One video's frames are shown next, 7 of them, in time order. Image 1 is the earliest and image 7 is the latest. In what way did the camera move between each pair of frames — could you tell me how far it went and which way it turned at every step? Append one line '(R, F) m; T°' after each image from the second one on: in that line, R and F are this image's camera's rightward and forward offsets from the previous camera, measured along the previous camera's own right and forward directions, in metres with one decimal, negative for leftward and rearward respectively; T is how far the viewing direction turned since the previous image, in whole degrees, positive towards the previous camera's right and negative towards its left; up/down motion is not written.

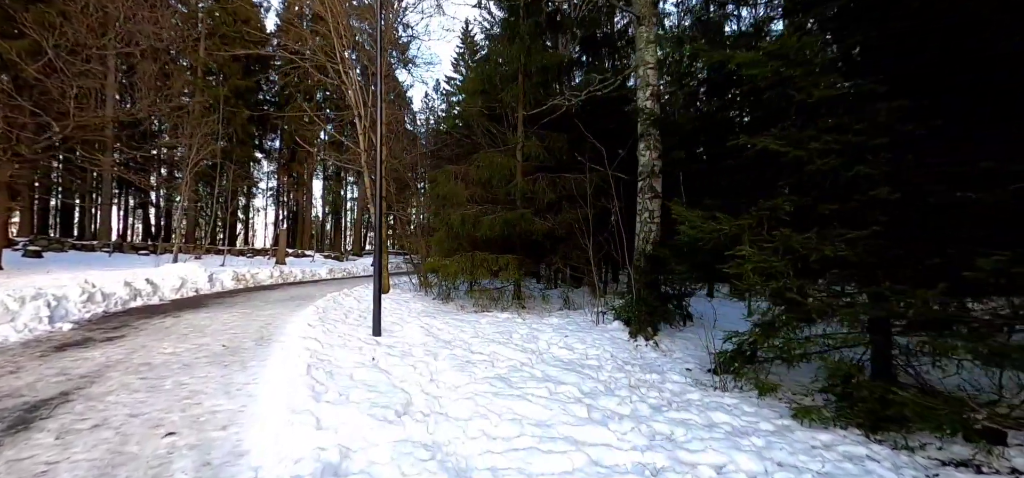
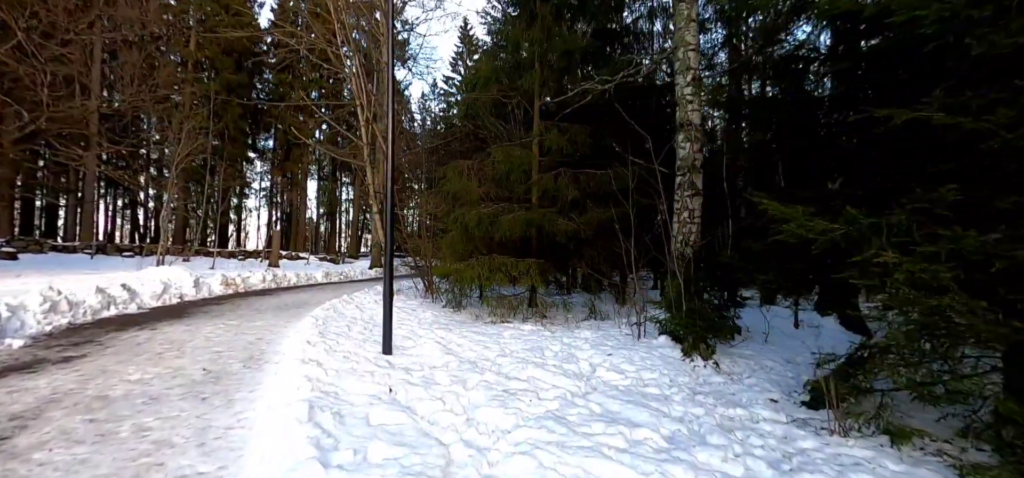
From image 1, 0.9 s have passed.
(-0.5, +1.0) m; +1°
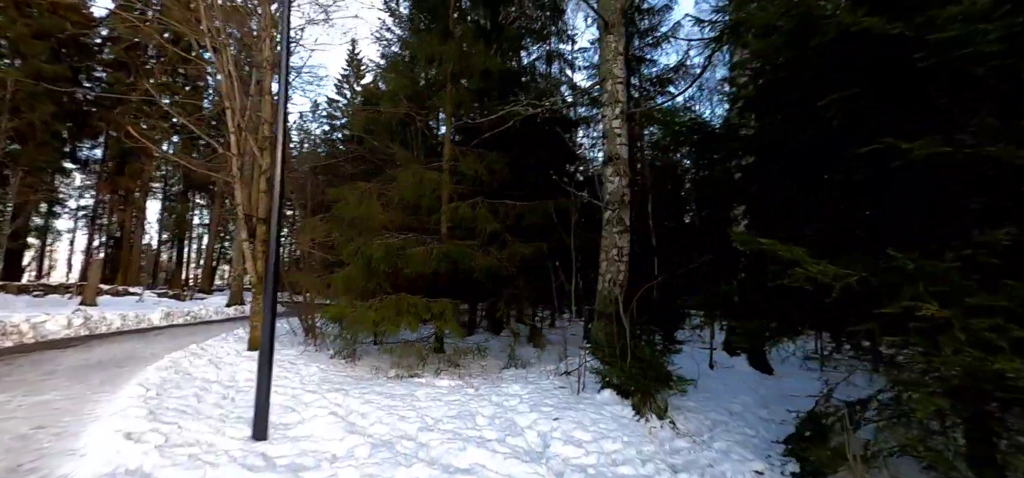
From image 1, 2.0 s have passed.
(-0.5, +1.1) m; +15°
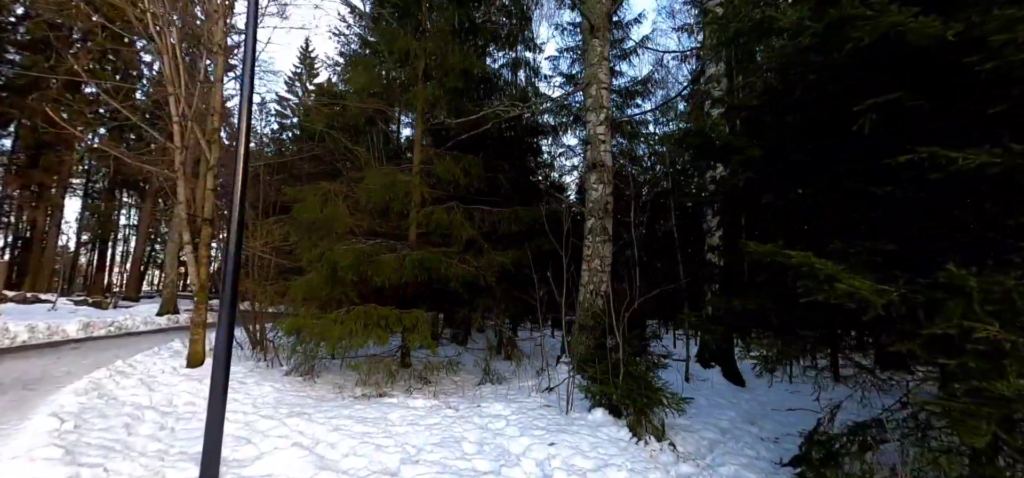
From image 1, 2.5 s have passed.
(-0.4, +0.4) m; +6°
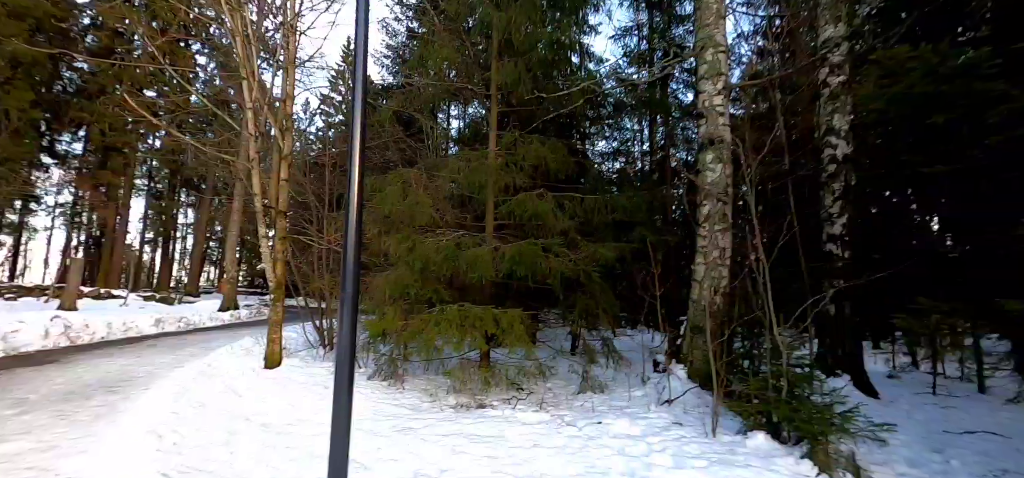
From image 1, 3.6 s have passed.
(-0.9, +0.8) m; -4°
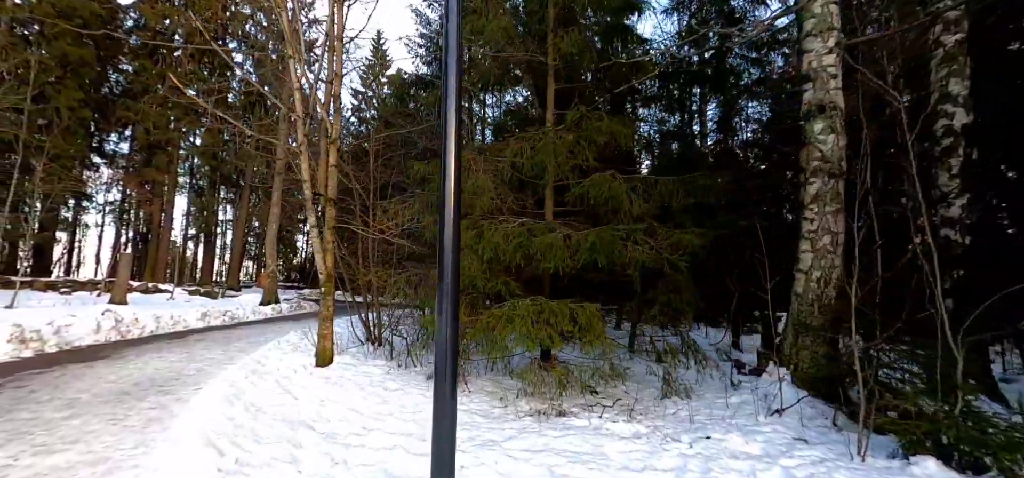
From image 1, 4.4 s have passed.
(-0.6, +0.6) m; -3°
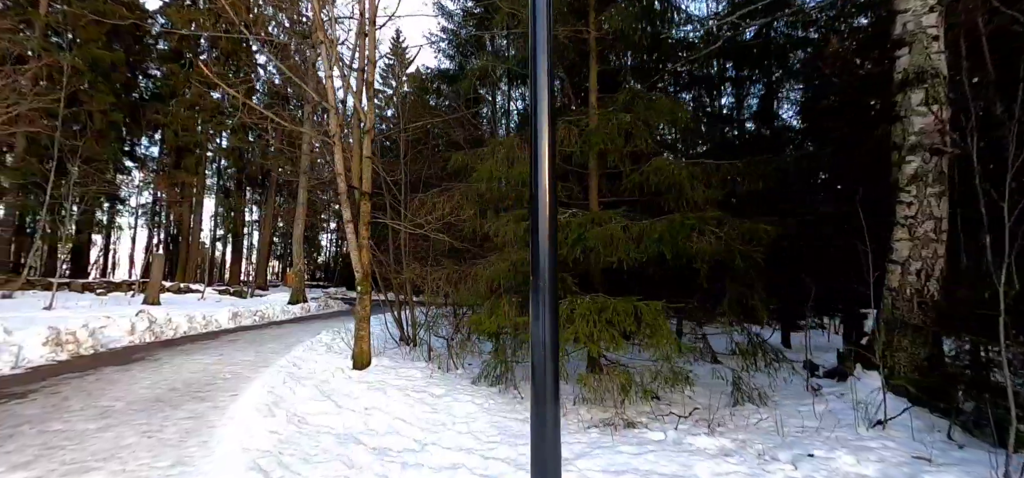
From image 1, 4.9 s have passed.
(-0.4, +0.5) m; -2°
